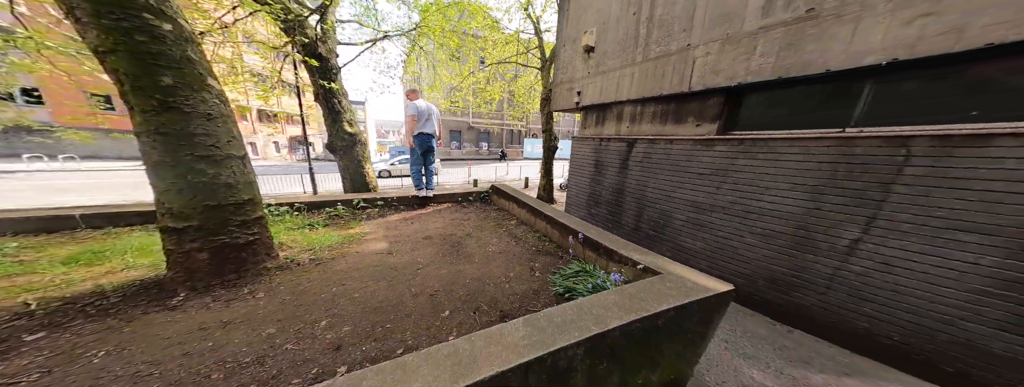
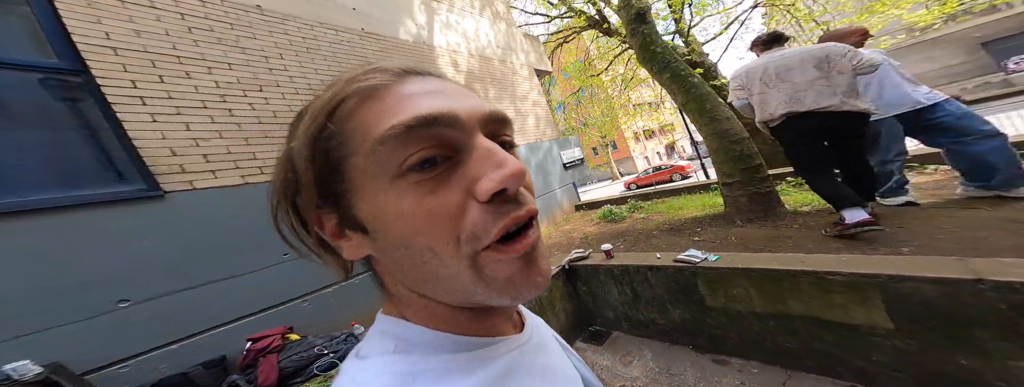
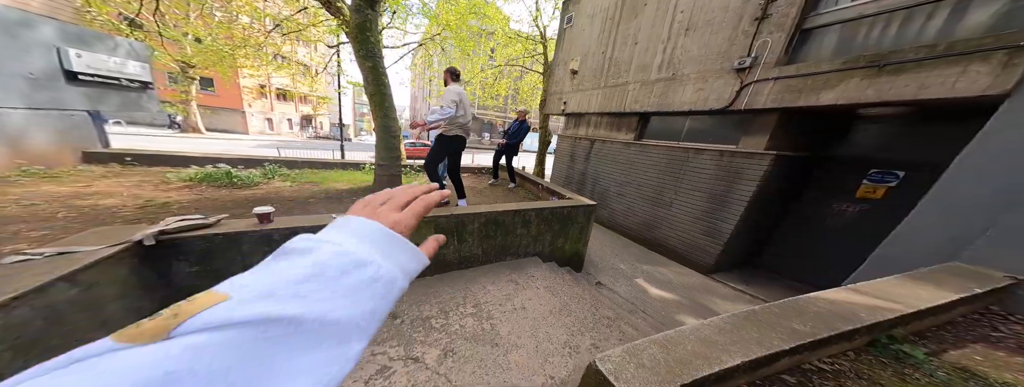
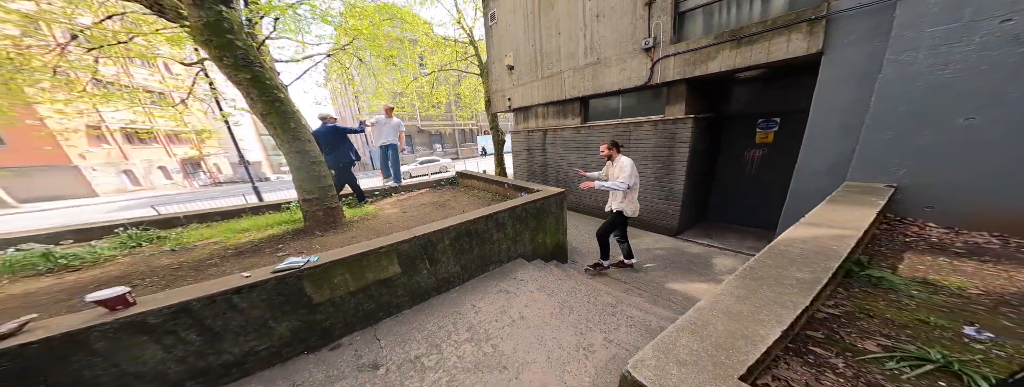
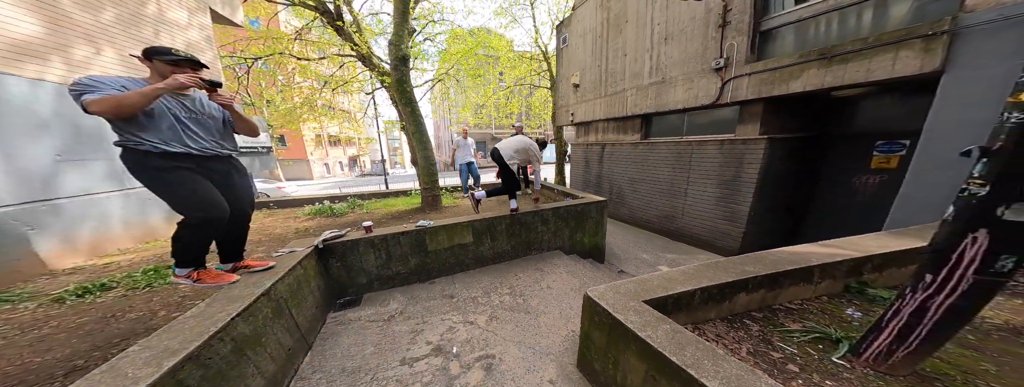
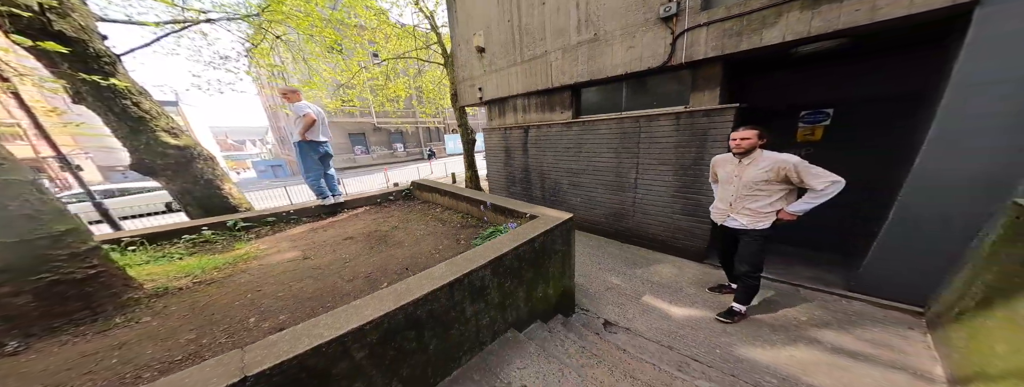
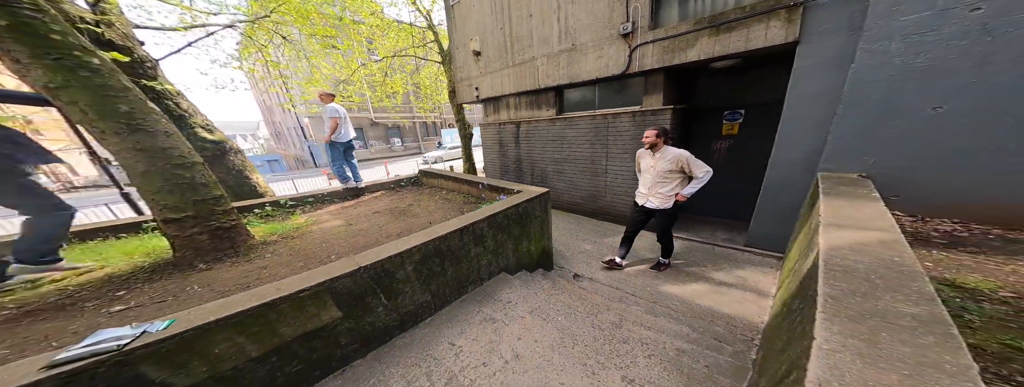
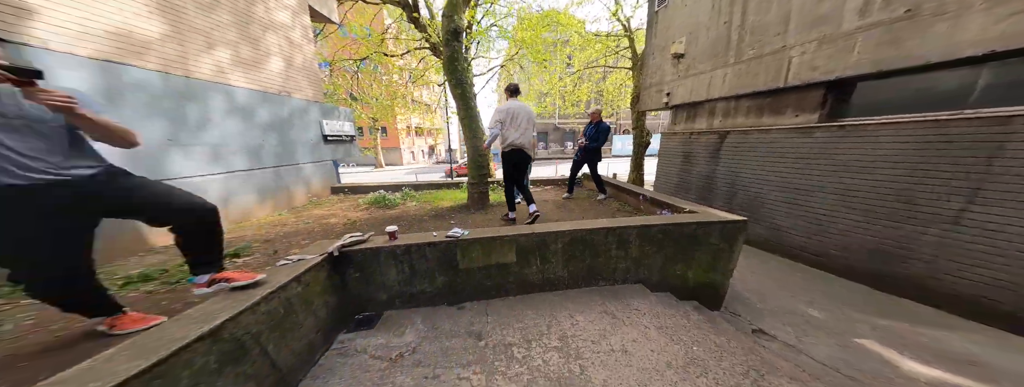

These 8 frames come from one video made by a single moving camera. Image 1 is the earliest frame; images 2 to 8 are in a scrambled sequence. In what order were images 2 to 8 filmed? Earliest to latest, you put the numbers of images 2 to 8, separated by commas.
6, 7, 4, 5, 3, 8, 2
